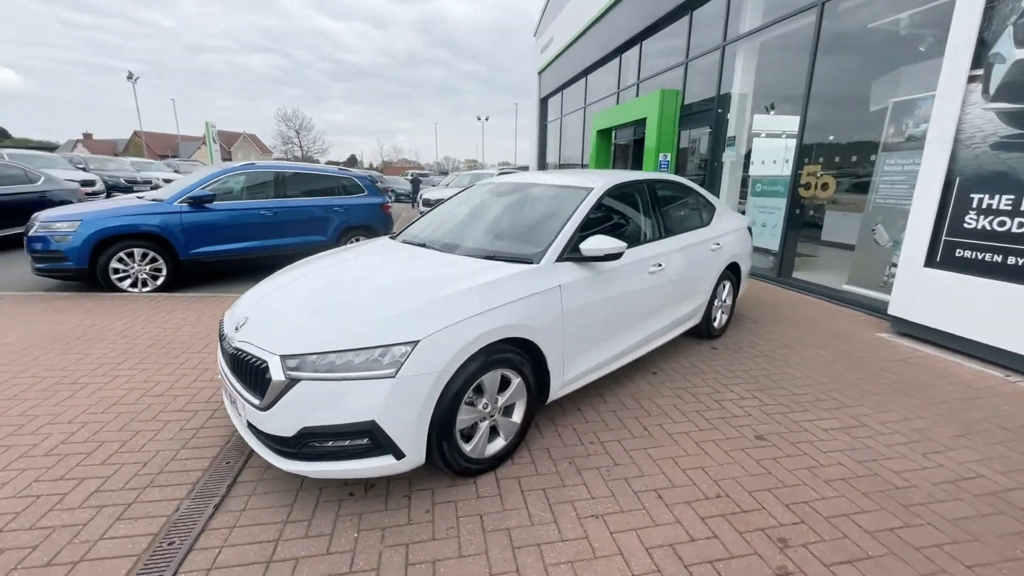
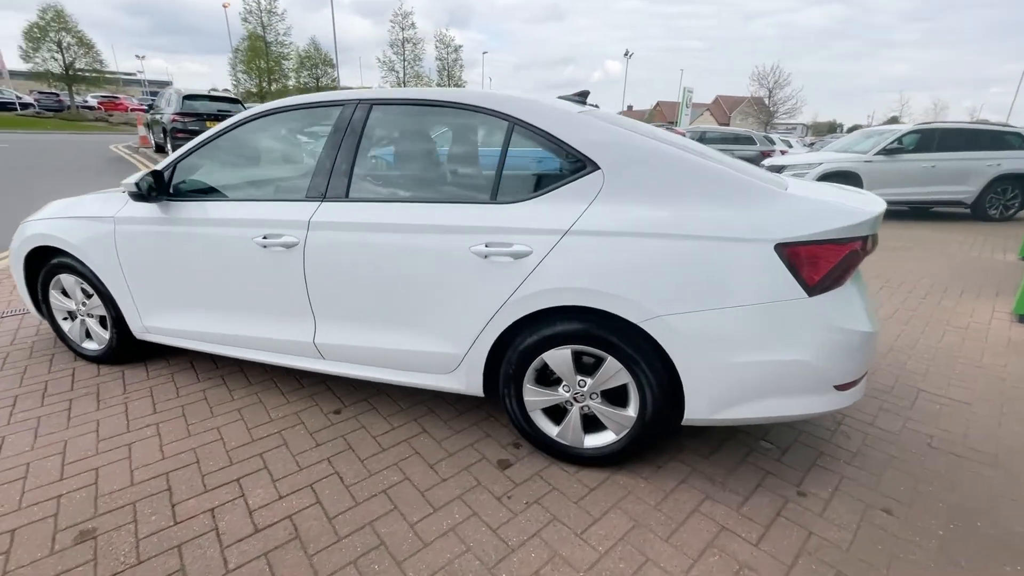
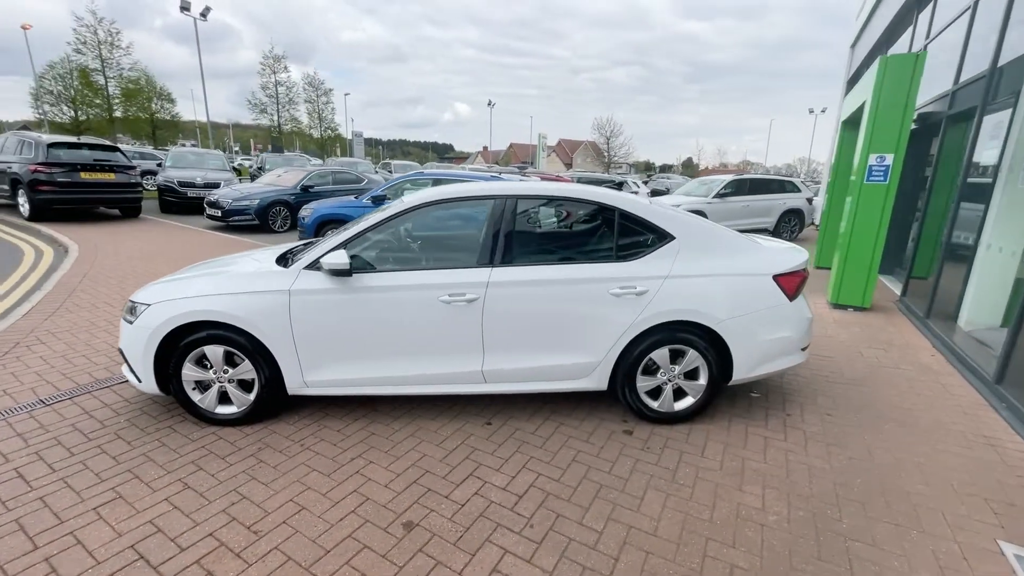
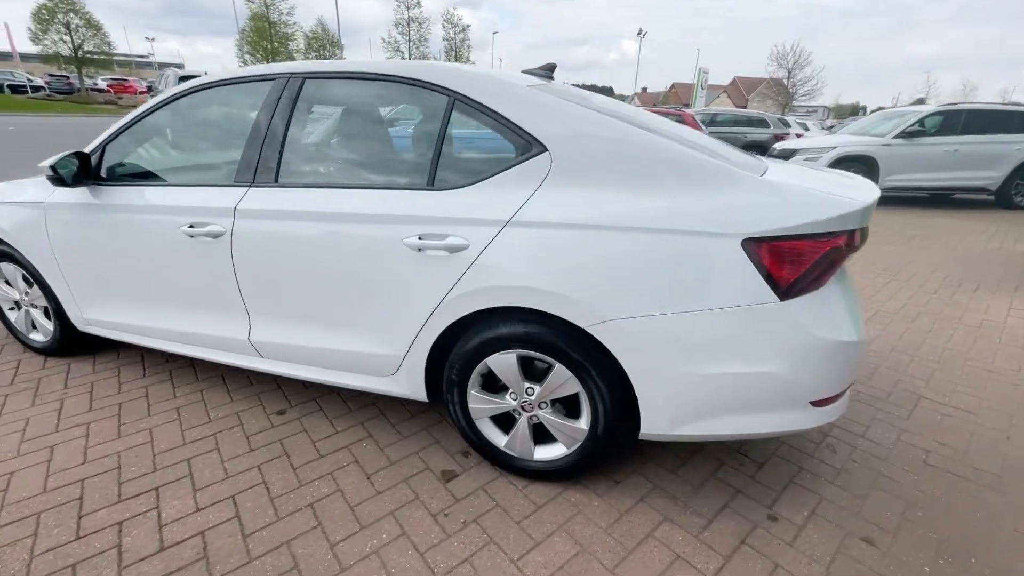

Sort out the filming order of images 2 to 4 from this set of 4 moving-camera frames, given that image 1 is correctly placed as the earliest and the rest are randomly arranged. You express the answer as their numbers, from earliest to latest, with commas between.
3, 2, 4
